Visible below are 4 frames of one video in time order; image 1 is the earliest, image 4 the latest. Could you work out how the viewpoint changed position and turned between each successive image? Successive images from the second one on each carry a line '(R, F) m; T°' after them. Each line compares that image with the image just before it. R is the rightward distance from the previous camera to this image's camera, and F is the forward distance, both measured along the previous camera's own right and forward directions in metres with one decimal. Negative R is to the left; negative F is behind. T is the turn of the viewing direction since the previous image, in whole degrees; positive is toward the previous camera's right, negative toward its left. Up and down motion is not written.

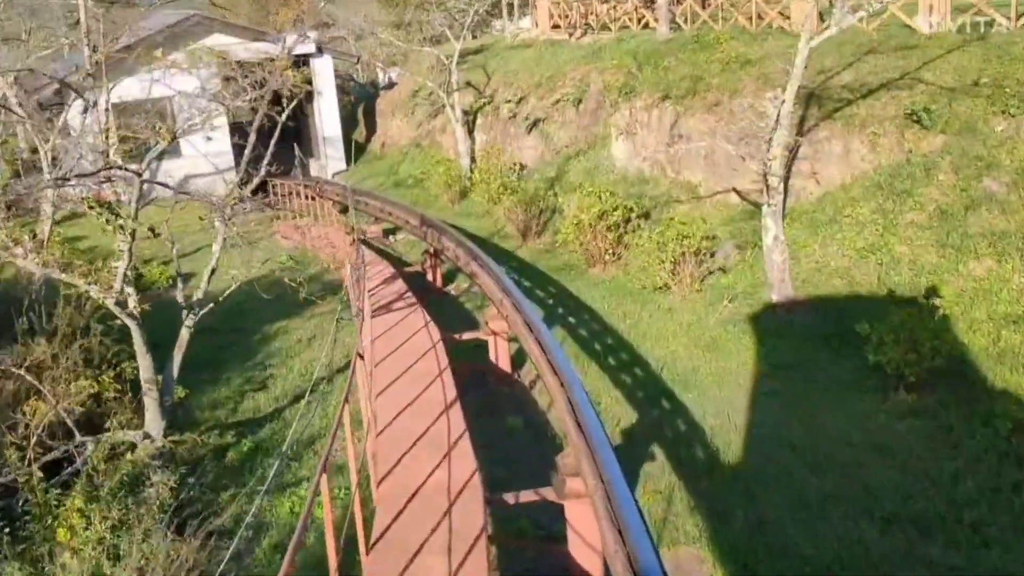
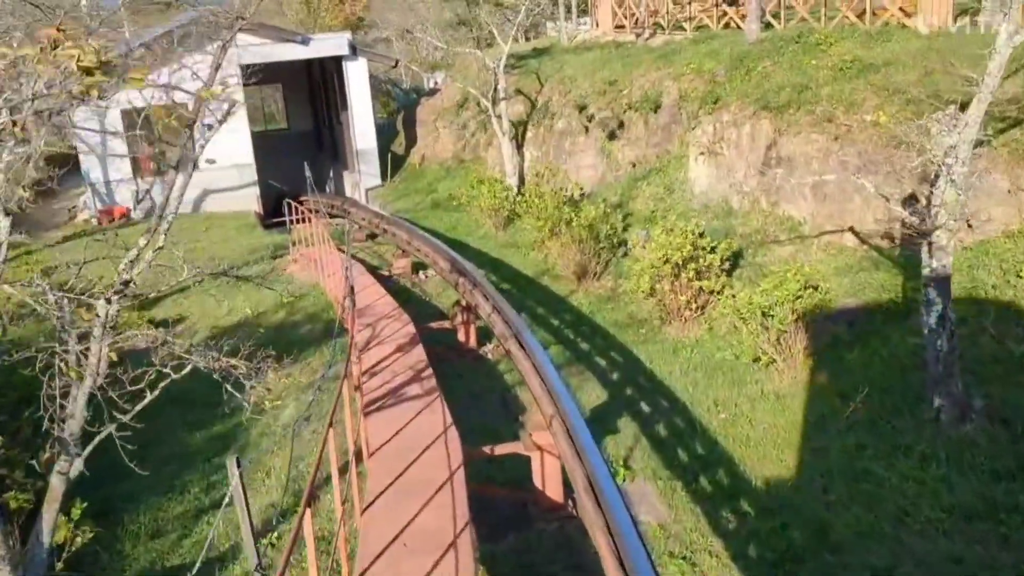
(0.0, +2.3) m; -3°
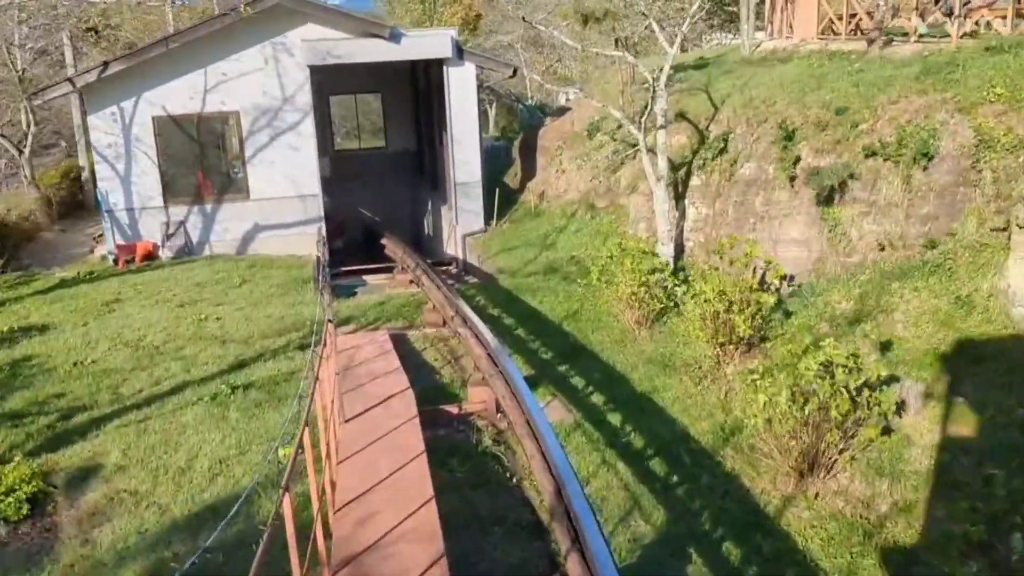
(-0.3, +4.6) m; -7°
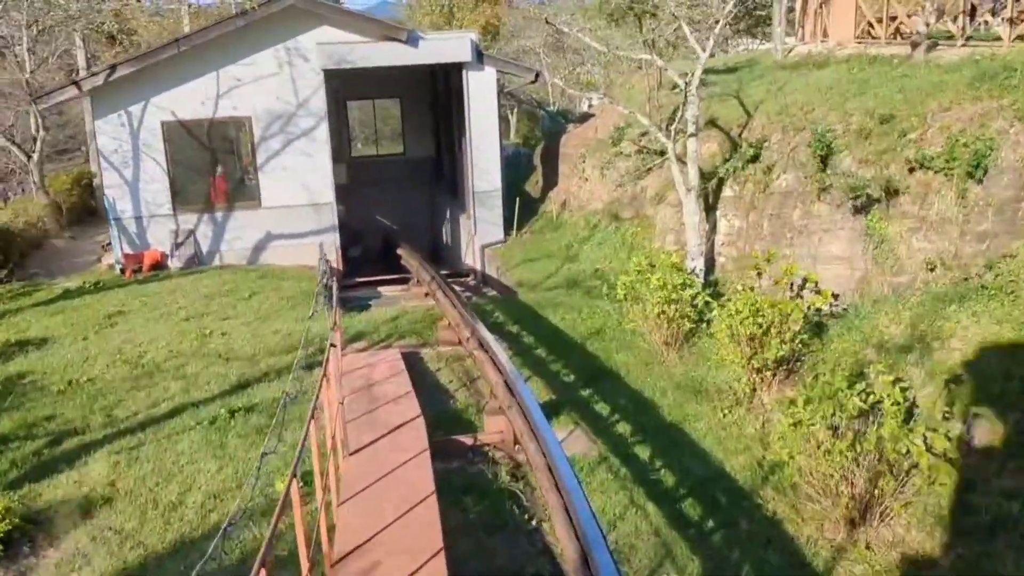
(0.0, +0.5) m; -1°
